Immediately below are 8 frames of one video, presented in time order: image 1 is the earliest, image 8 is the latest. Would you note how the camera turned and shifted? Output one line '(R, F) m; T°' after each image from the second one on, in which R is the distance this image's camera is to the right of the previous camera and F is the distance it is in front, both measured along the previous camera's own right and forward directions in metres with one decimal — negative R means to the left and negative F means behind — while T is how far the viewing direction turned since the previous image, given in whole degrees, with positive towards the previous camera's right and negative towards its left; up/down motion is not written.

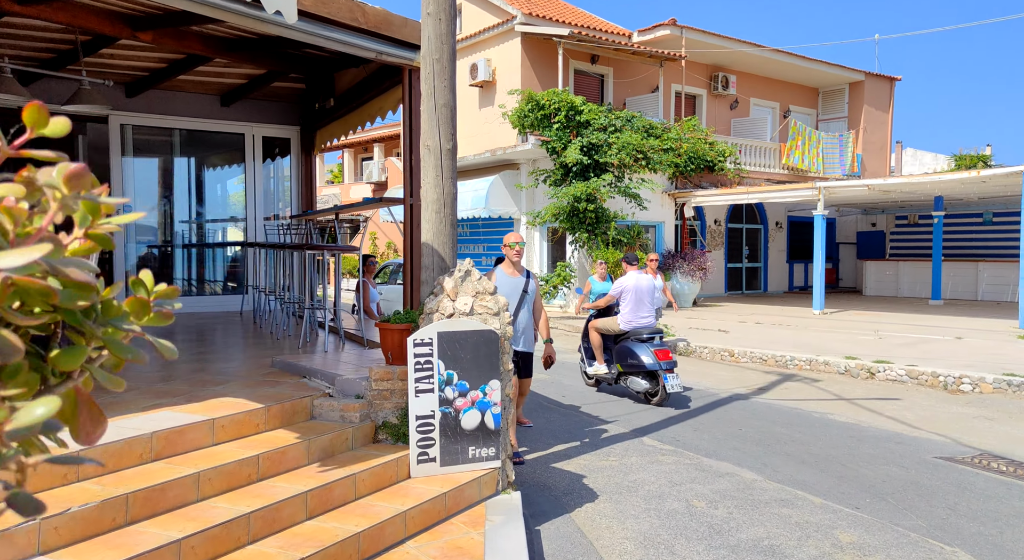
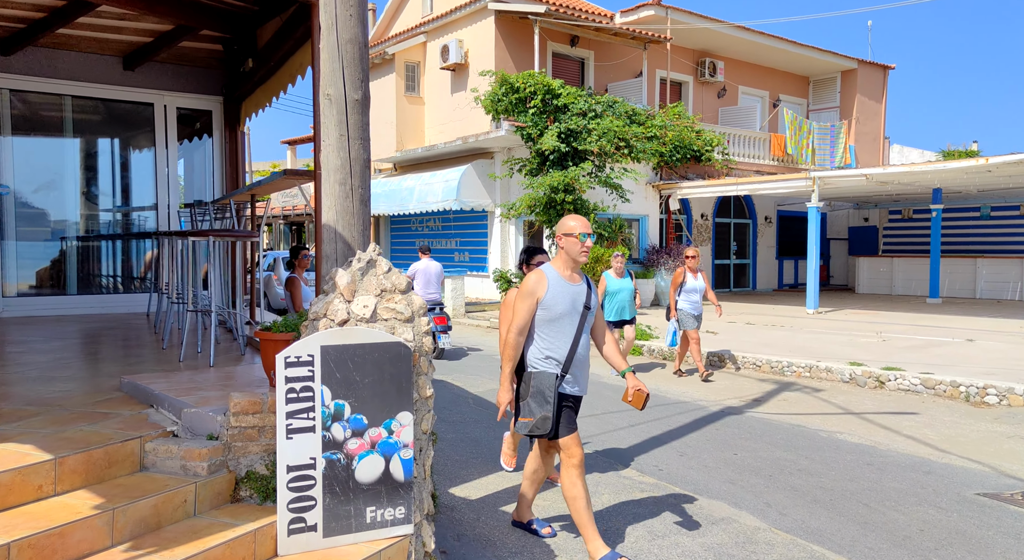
(+0.3, +1.2) m; +1°
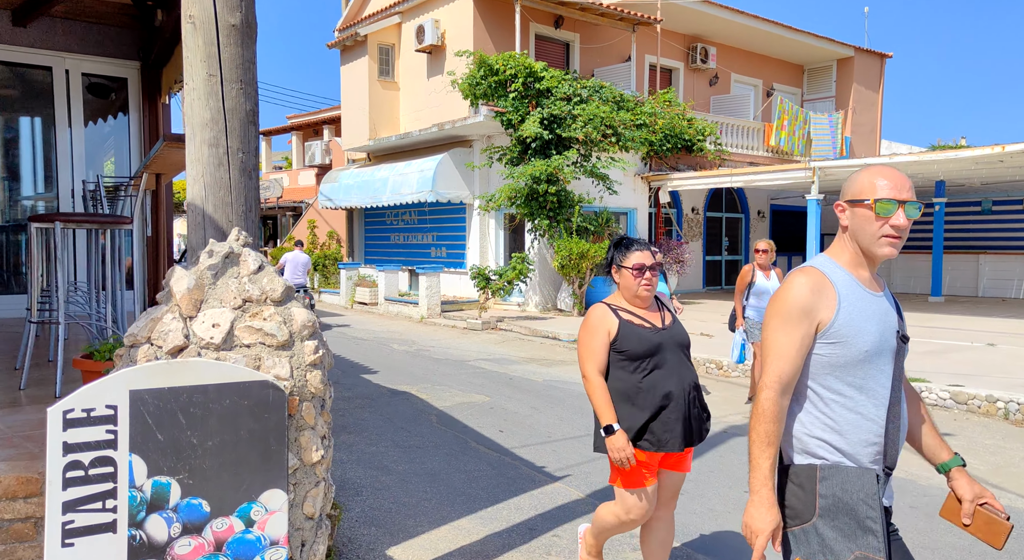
(+0.2, +1.1) m; +1°
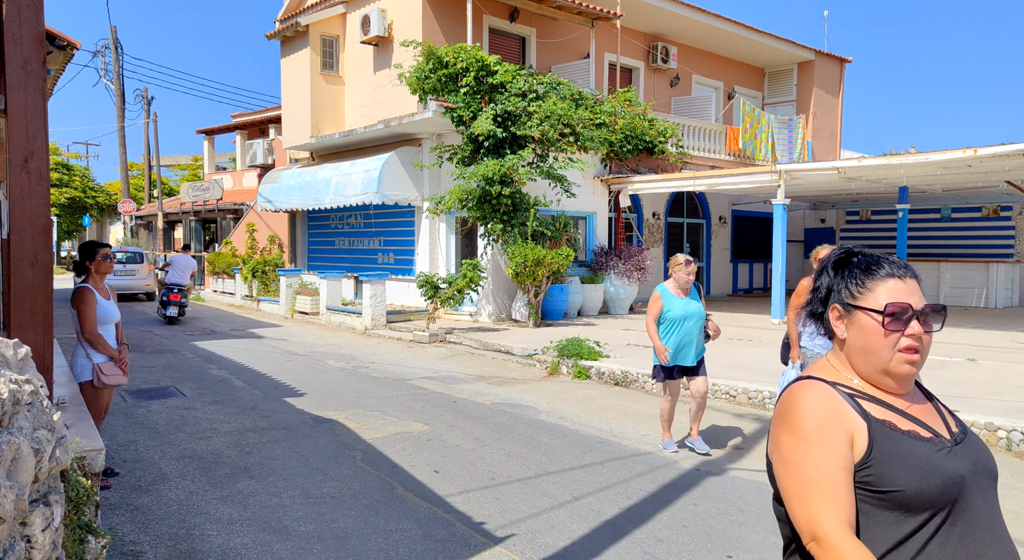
(+0.2, +1.0) m; +3°
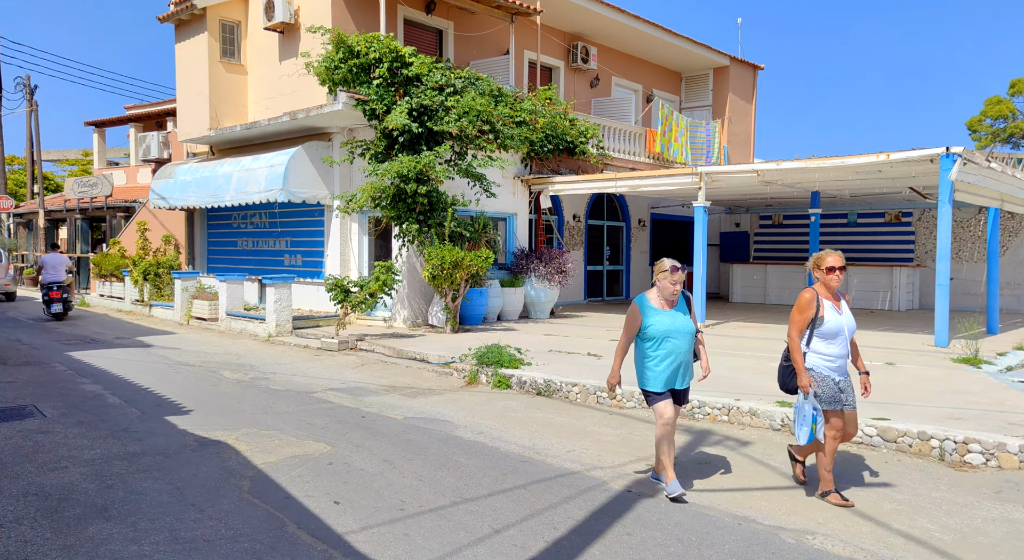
(0.0, +0.7) m; +6°
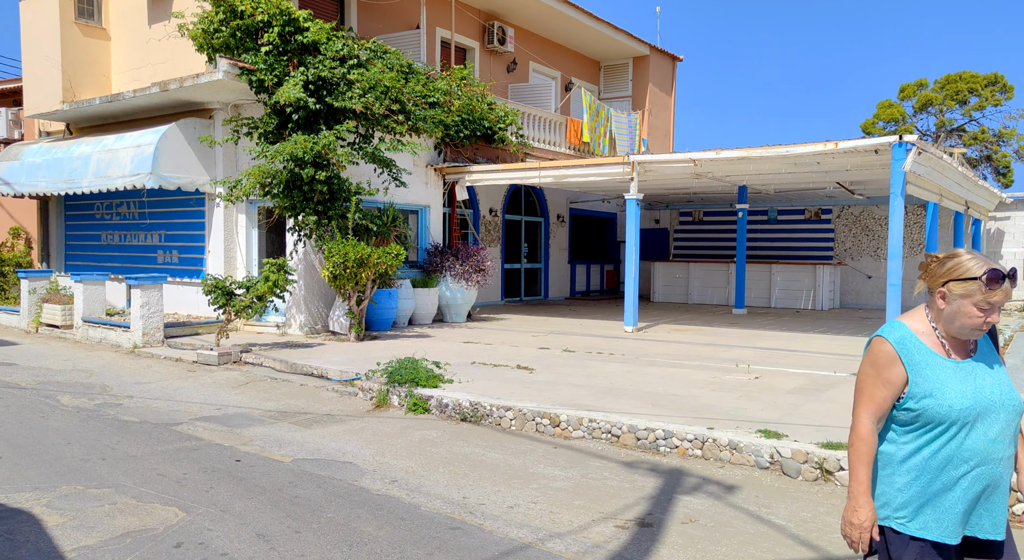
(-0.1, +1.6) m; +7°
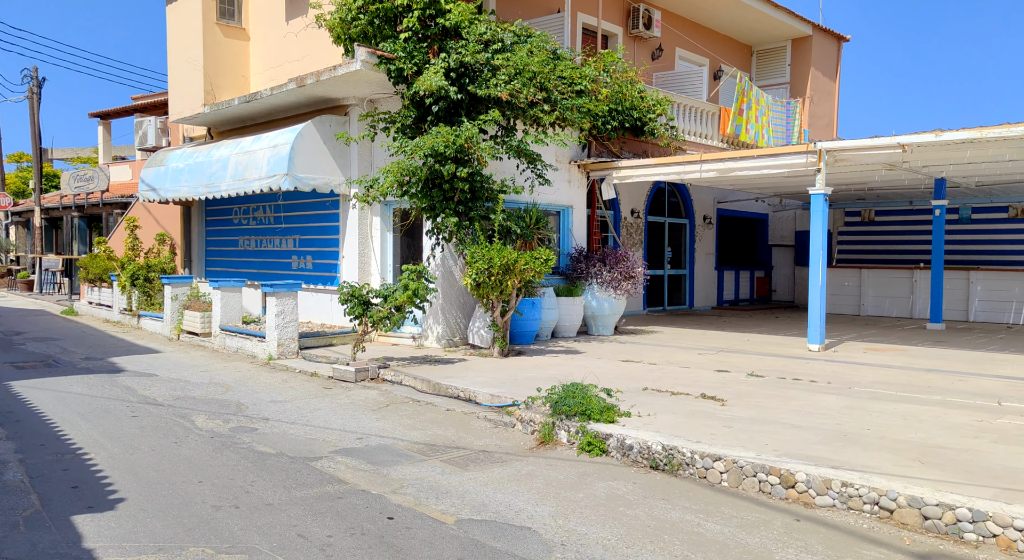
(-0.7, +1.4) m; -9°
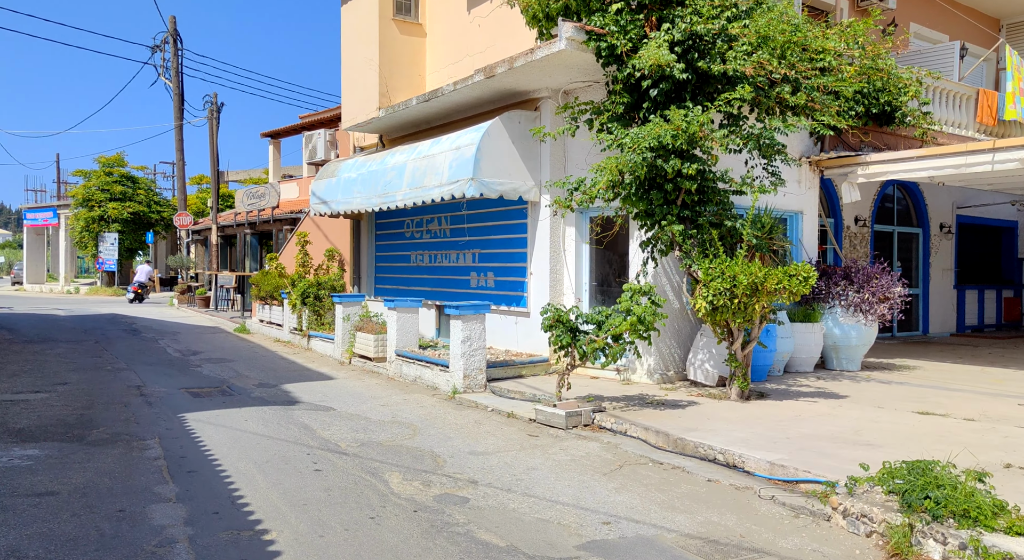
(-1.1, +1.9) m; -11°
